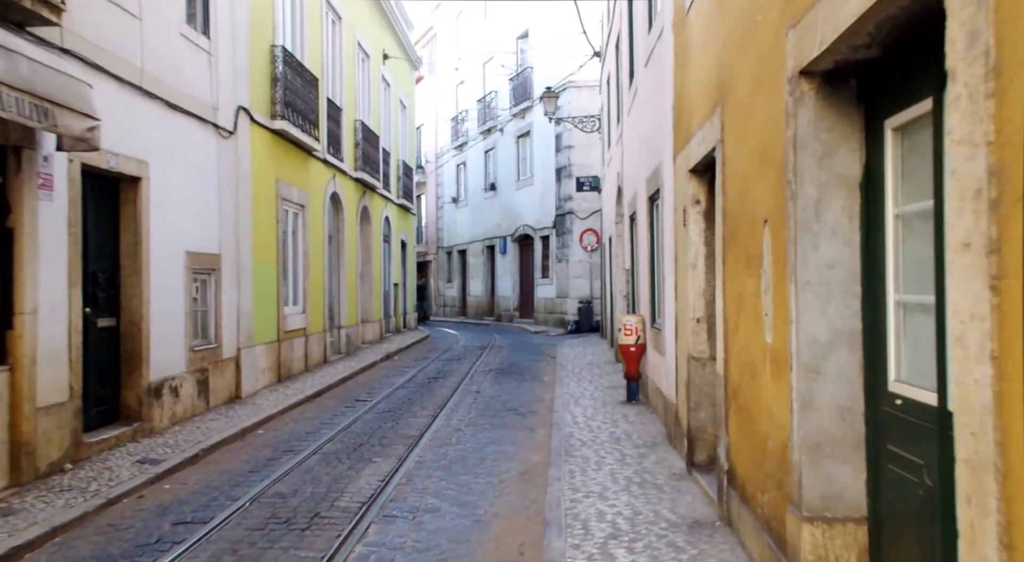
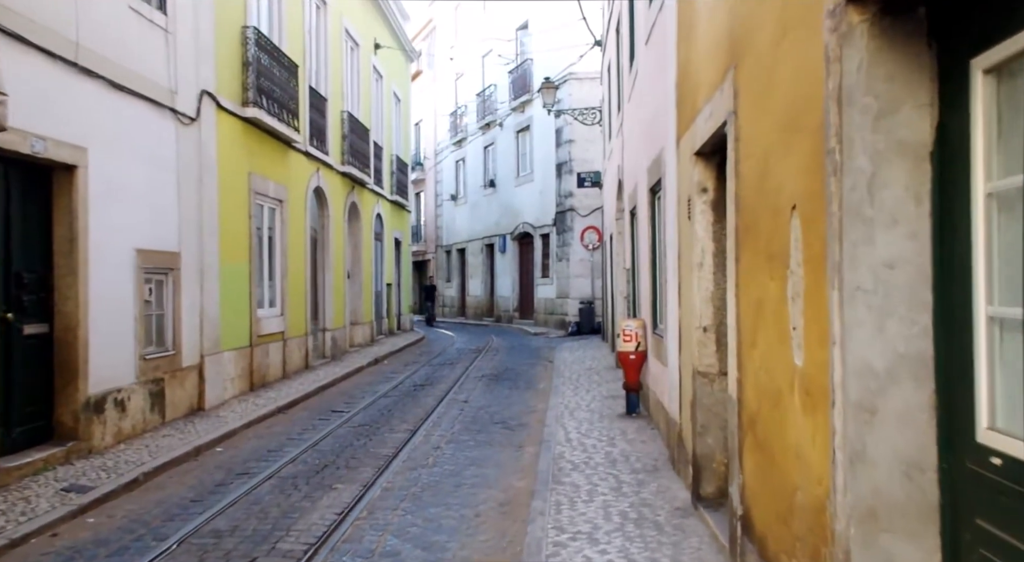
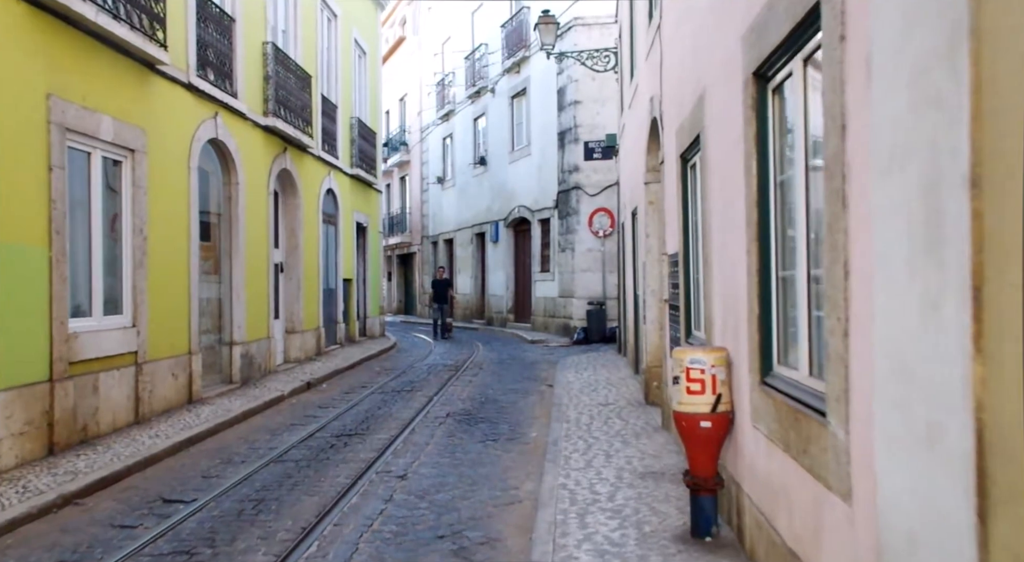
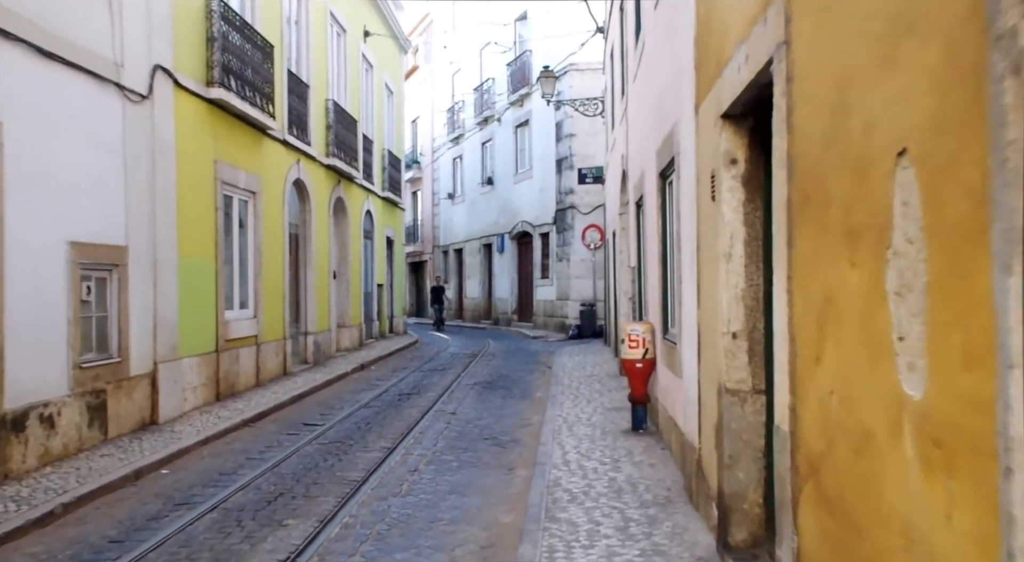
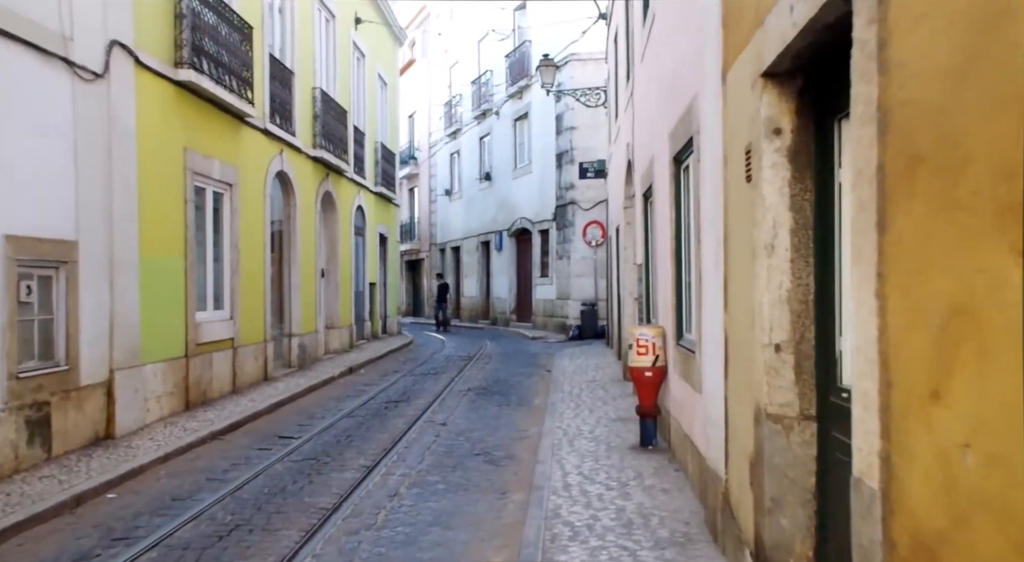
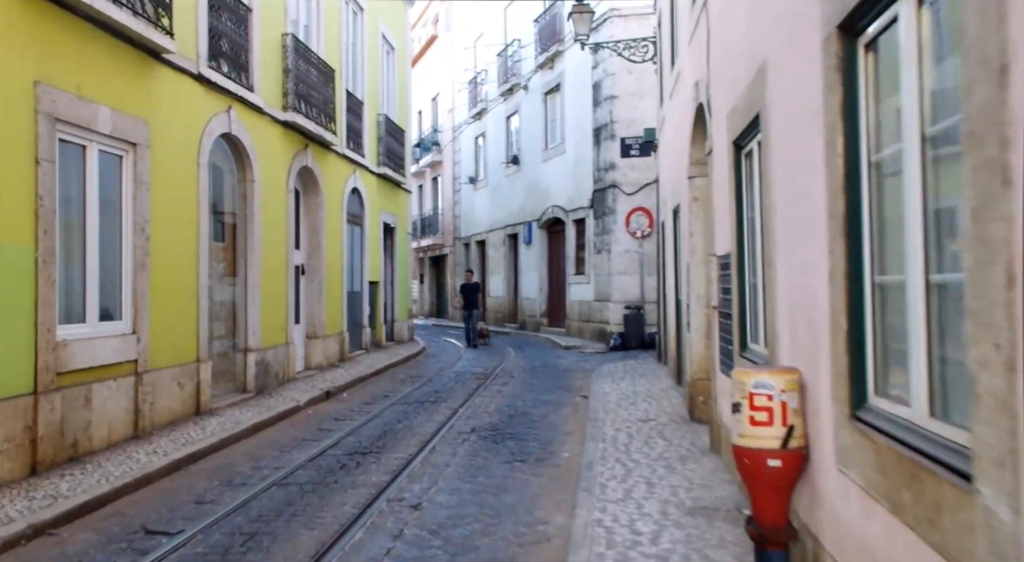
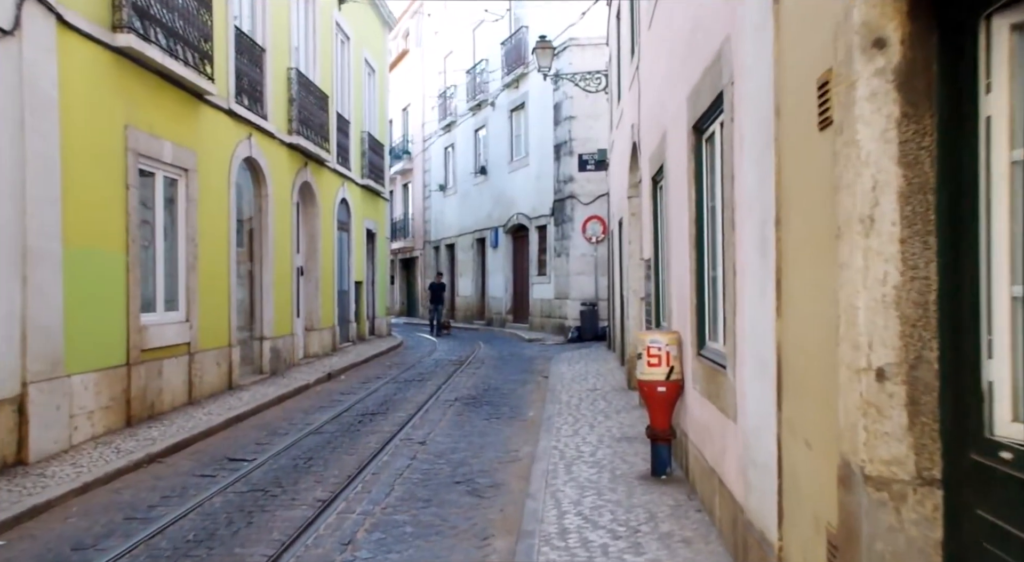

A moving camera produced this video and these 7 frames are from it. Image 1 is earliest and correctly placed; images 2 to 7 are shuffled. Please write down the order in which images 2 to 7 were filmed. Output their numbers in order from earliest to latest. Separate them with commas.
2, 4, 5, 7, 3, 6
